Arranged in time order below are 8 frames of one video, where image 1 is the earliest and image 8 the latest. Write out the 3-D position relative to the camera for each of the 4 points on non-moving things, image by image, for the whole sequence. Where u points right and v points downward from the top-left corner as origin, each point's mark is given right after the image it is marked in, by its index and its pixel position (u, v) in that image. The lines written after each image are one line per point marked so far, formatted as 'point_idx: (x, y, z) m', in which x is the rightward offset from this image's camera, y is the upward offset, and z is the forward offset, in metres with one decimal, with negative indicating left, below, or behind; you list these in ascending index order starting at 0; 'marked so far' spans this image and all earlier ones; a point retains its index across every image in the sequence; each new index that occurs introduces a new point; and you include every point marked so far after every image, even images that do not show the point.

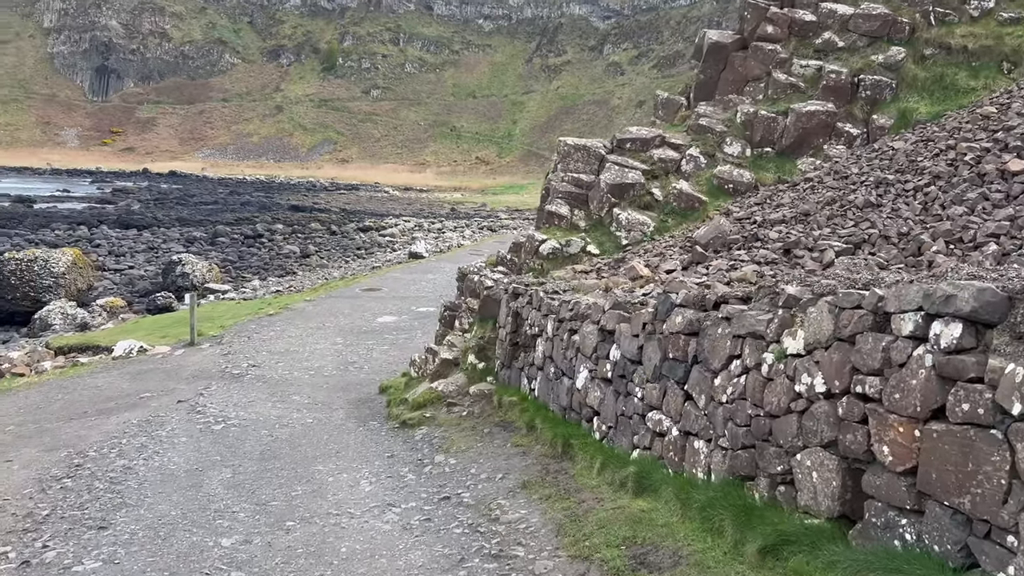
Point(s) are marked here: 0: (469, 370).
0: (-0.5, -1.0, +10.0) m
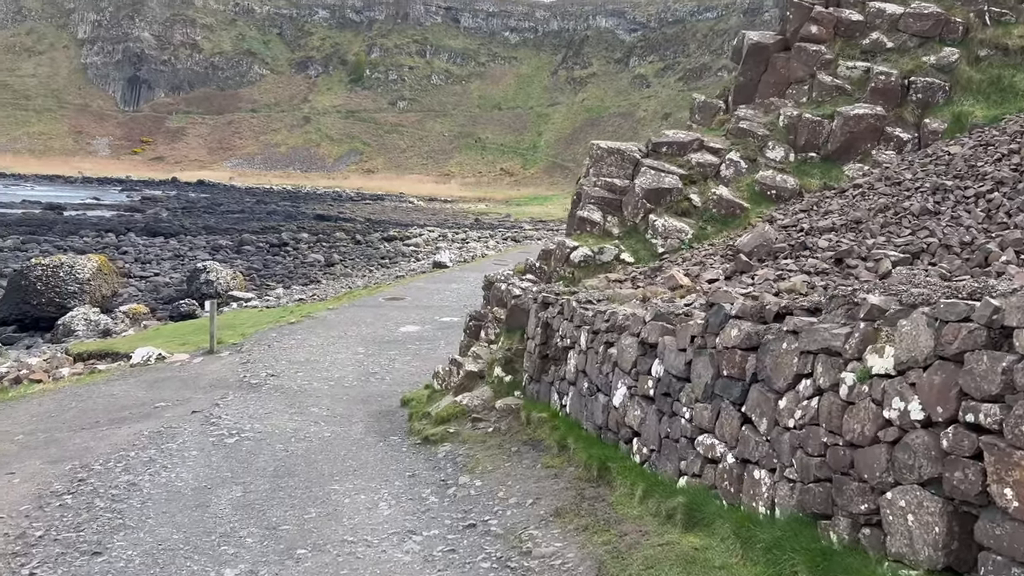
0: (-0.2, -1.1, +9.5) m
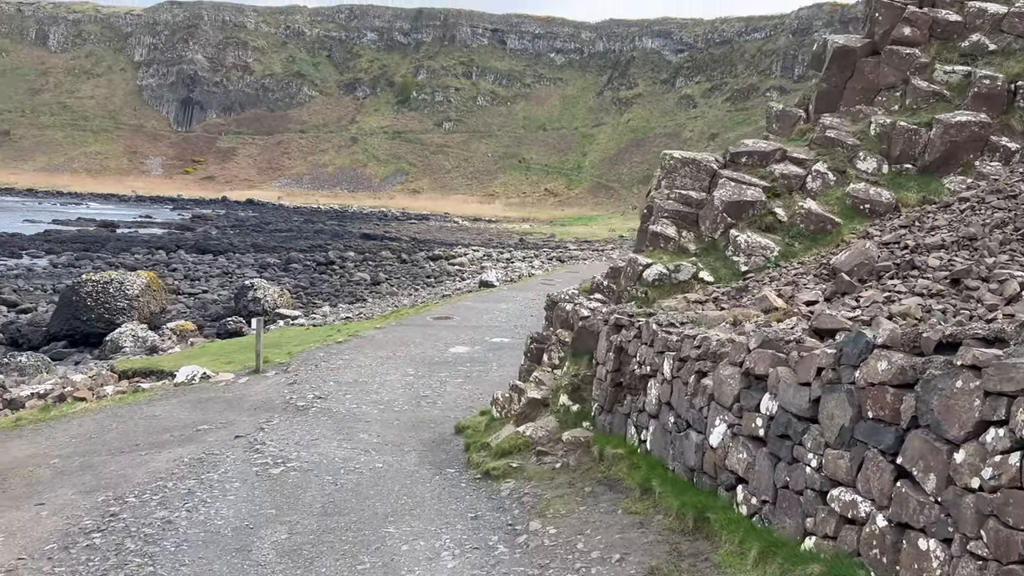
0: (+0.5, -1.3, +8.7) m
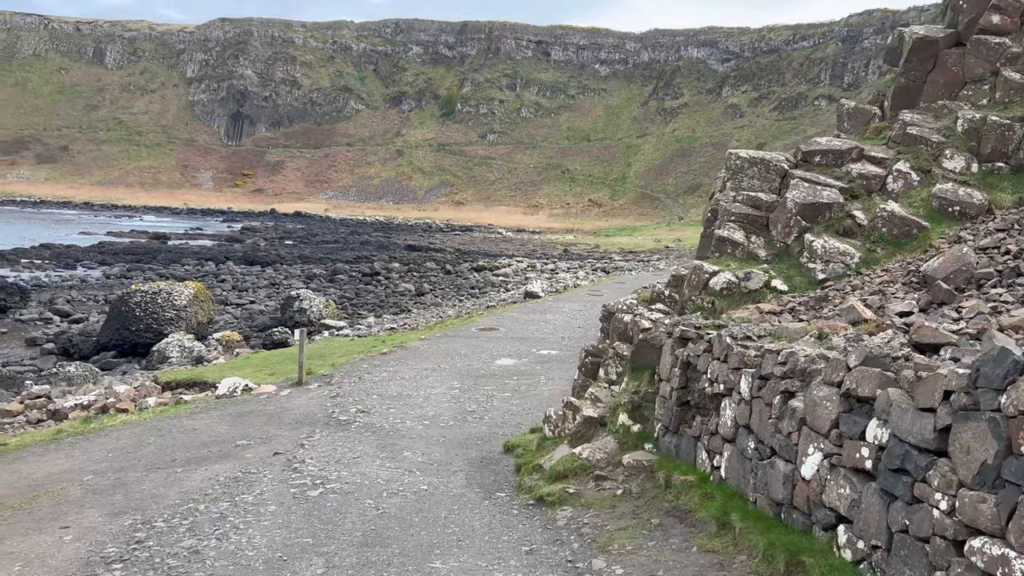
0: (+1.0, -1.4, +8.0) m
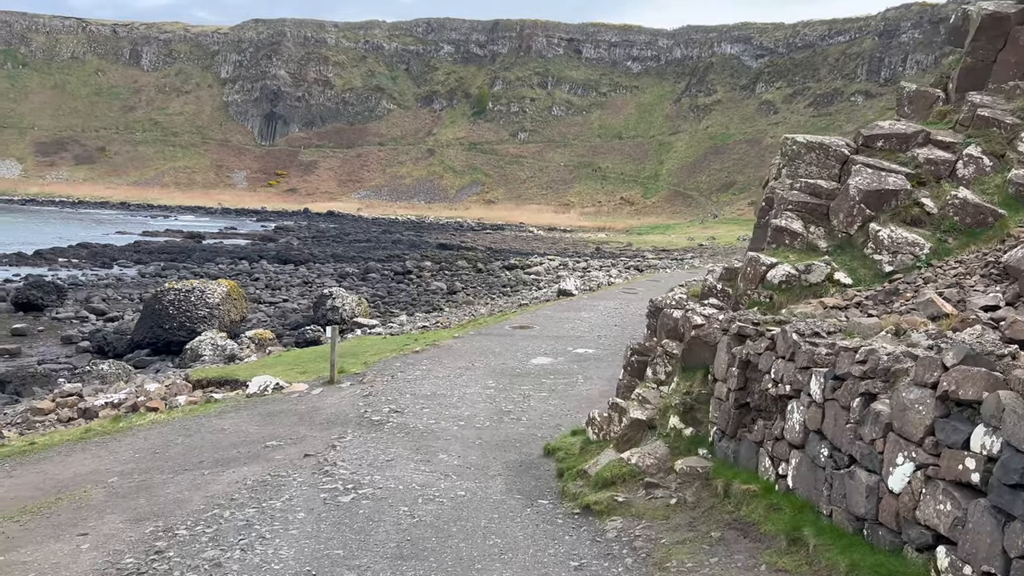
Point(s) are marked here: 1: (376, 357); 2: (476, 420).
0: (+1.3, -1.3, +7.5) m
1: (-2.8, -1.4, +17.6) m
2: (-0.5, -1.8, +11.7) m
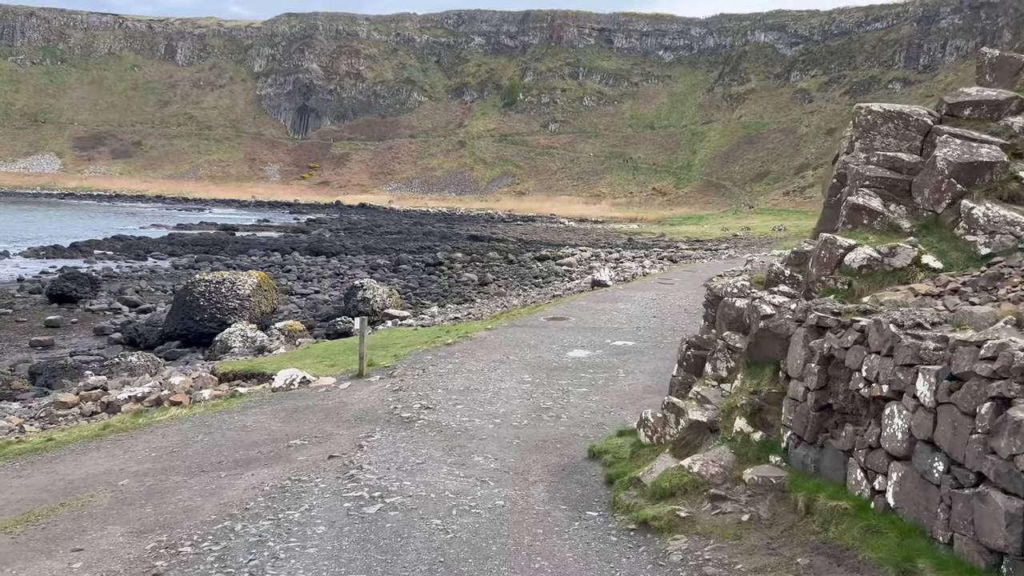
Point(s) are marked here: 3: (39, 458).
0: (+1.7, -1.2, +6.6) m
1: (-2.1, -1.2, +16.9) m
2: (0.0, -1.6, +10.9) m
3: (-5.7, -2.1, +10.5) m
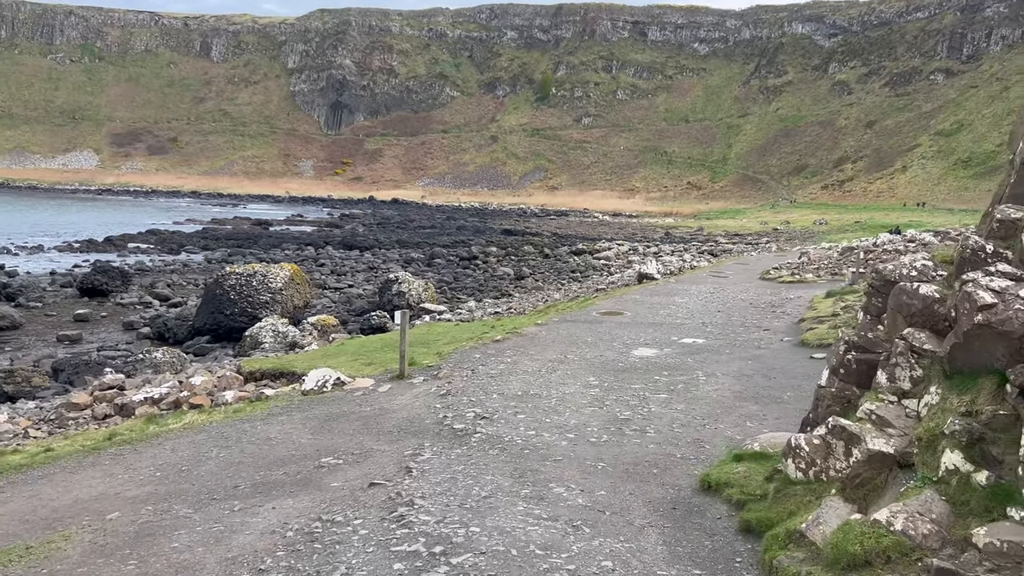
0: (+2.3, -1.1, +4.6) m
1: (-1.1, -1.0, +15.1) m
2: (+0.8, -1.5, +9.0) m
3: (-4.9, -1.9, +8.8) m
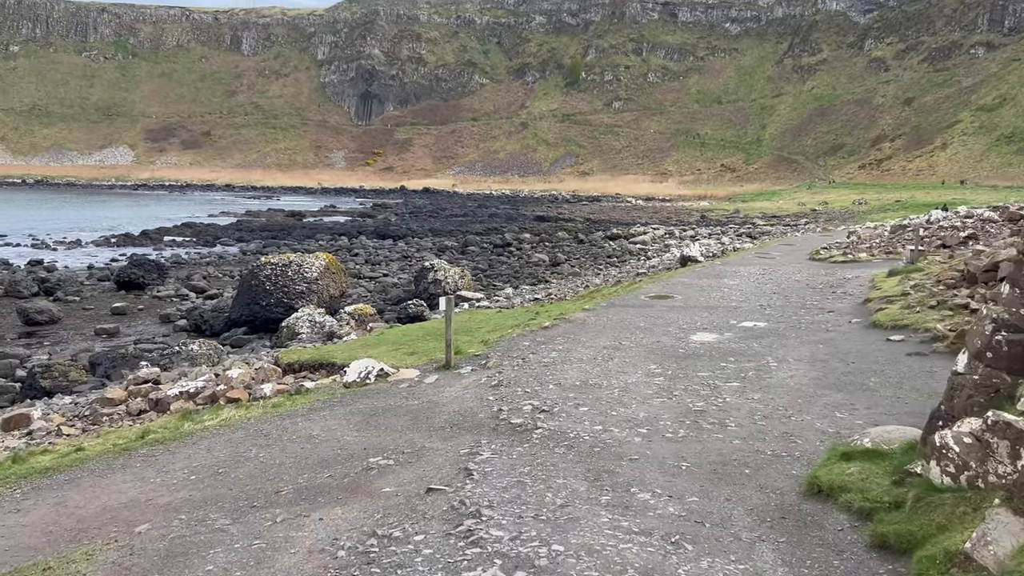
0: (+2.8, -0.9, +3.7) m
1: (-0.2, -0.8, +14.3) m
2: (+1.4, -1.3, +8.2) m
3: (-4.3, -1.8, +8.1) m
